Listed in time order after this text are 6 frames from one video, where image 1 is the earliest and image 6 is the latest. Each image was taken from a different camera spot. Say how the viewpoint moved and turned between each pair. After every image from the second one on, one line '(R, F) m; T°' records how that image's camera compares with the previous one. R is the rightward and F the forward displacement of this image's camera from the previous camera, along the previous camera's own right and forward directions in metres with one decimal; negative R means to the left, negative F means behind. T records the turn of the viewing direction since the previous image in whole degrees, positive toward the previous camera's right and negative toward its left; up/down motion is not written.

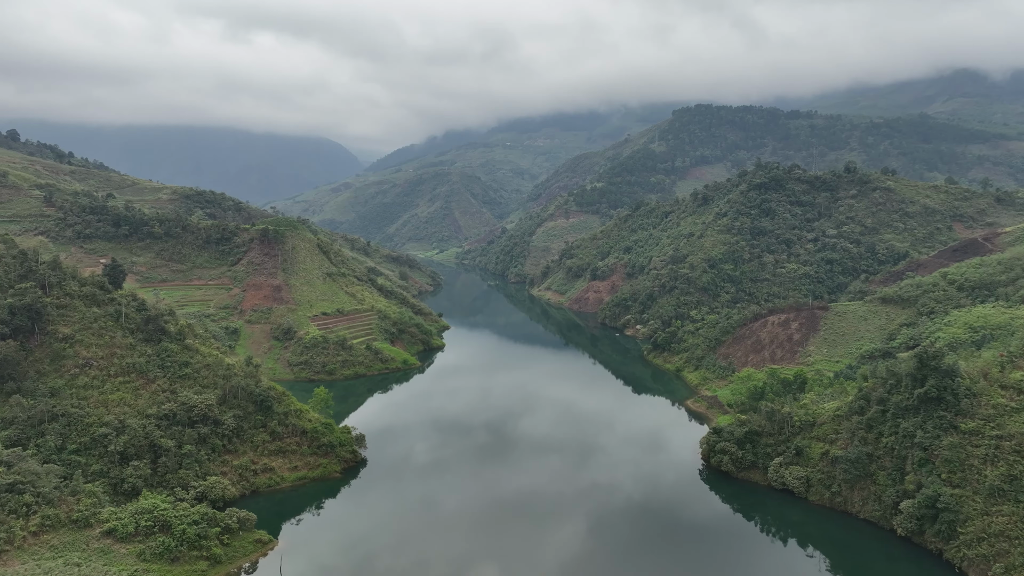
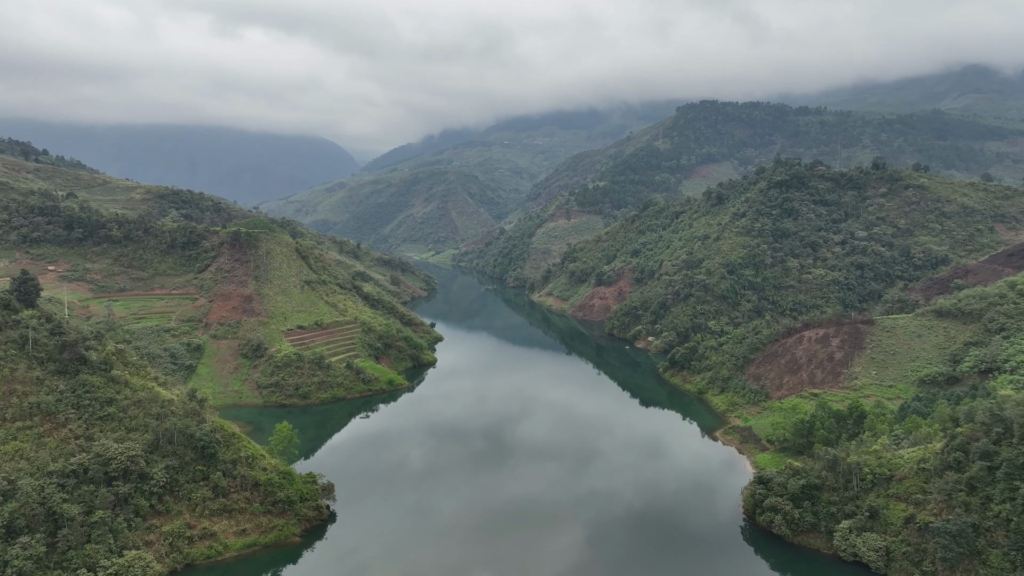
(-0.1, +6.5) m; 0°
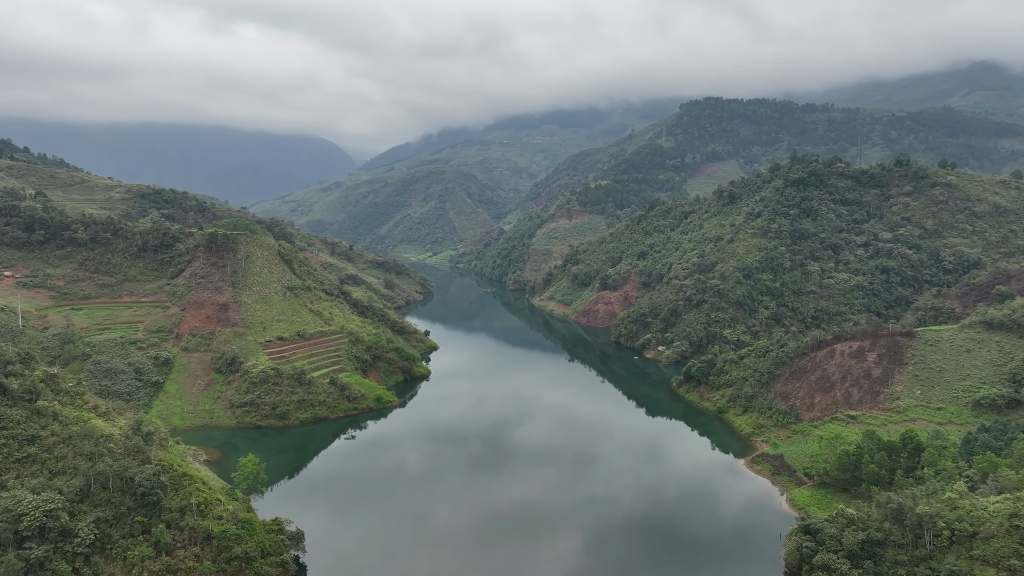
(0.0, +4.5) m; 0°
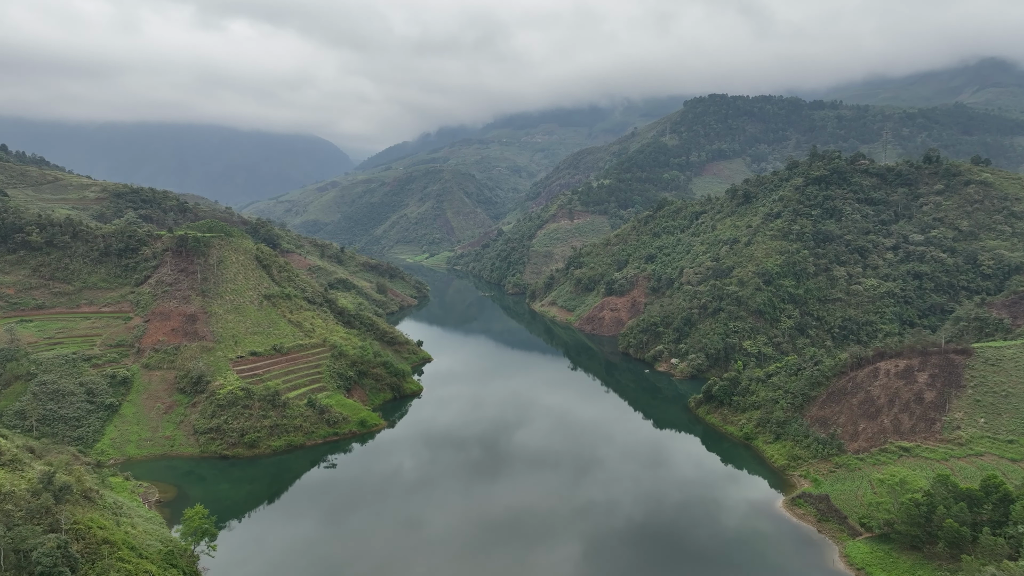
(-0.1, +4.9) m; 0°
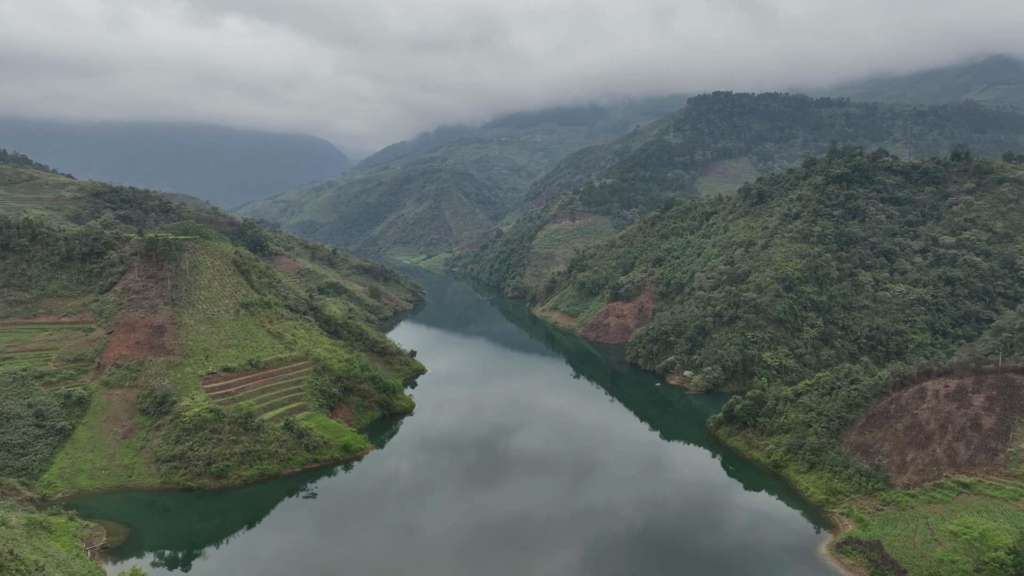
(0.0, +4.1) m; 0°
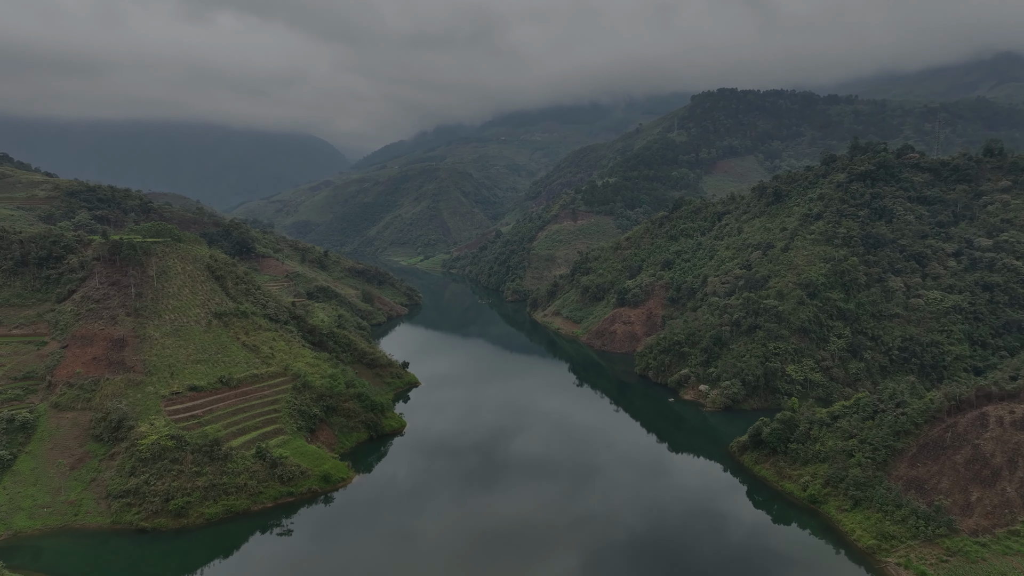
(-0.1, +4.1) m; 0°
